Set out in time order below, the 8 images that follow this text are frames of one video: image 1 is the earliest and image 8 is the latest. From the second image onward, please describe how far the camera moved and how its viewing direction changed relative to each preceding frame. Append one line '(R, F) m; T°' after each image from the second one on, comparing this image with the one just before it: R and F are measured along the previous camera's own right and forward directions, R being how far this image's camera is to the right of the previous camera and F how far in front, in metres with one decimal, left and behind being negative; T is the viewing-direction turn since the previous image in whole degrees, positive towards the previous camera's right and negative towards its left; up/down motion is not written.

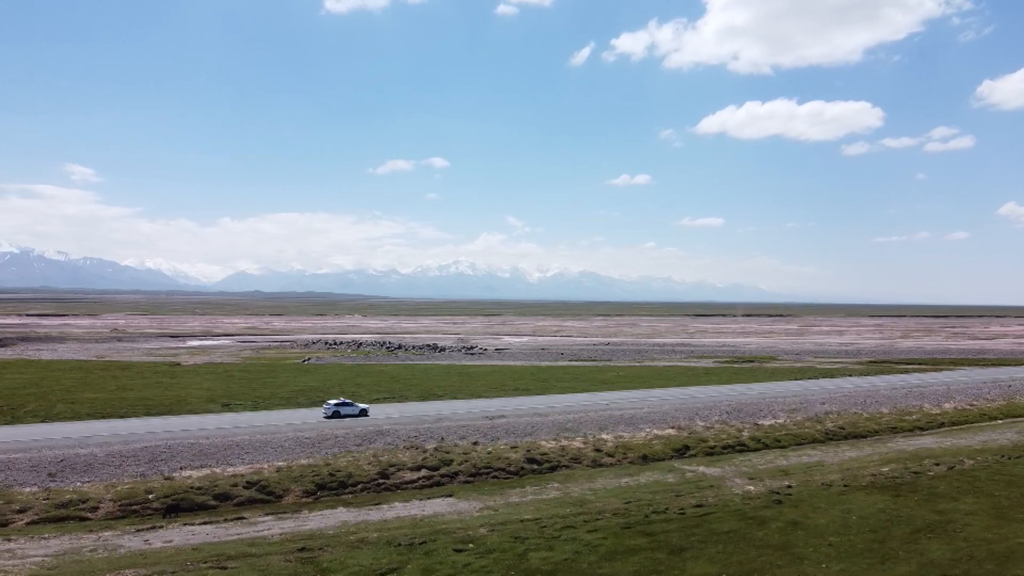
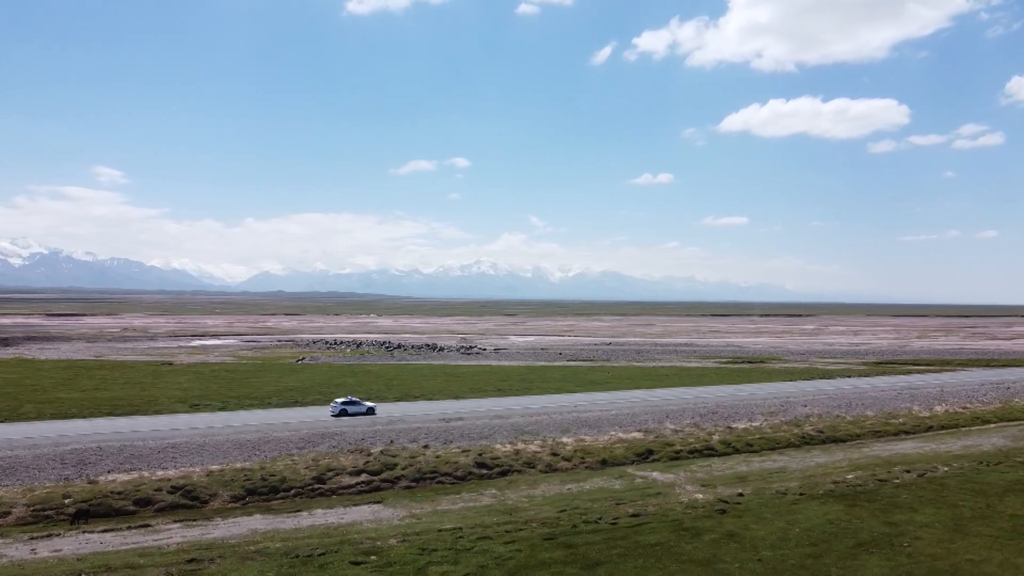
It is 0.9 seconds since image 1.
(+3.1, +1.2) m; -1°
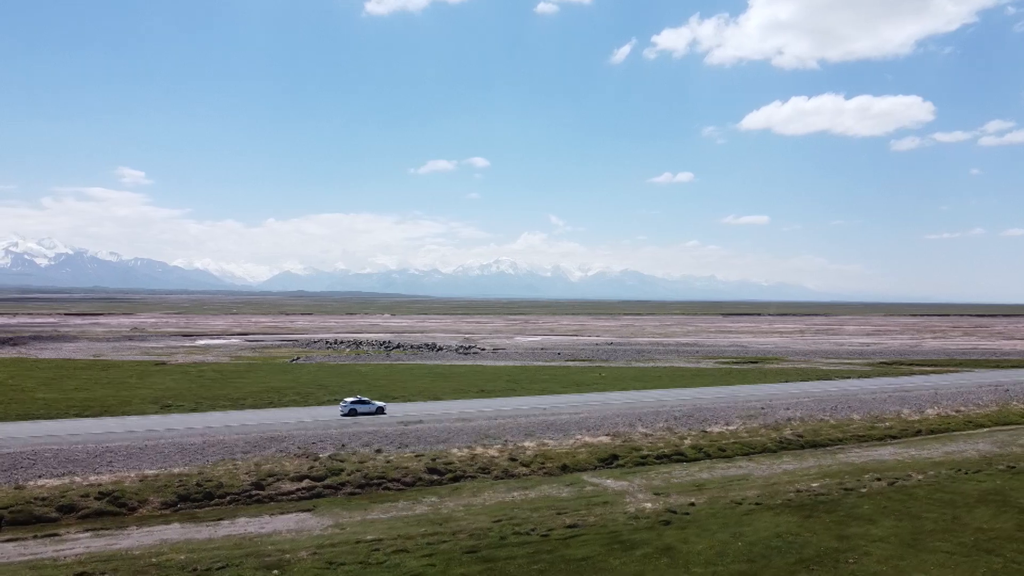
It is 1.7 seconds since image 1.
(+2.8, +1.2) m; -1°
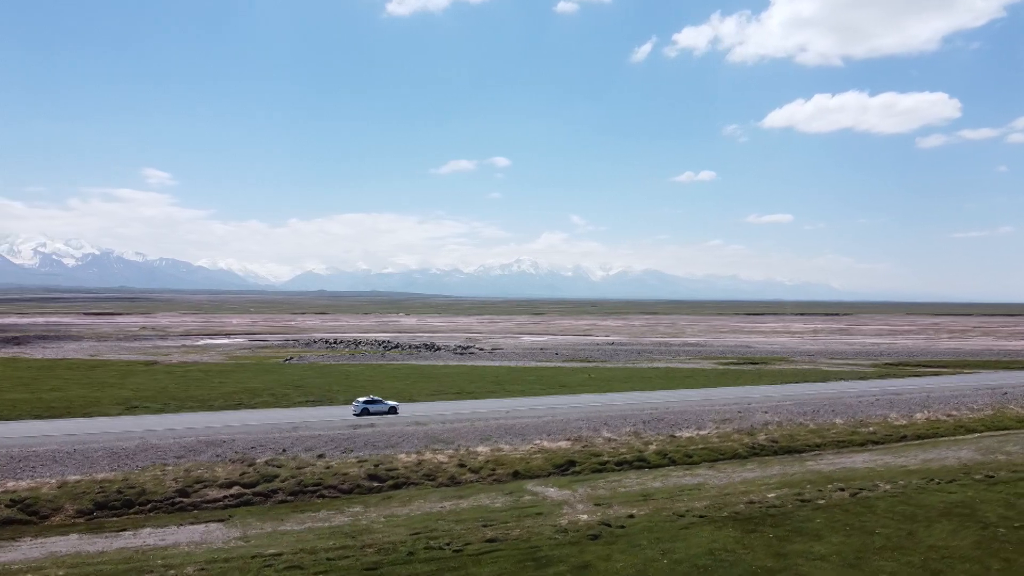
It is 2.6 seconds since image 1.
(+3.1, +1.4) m; -1°
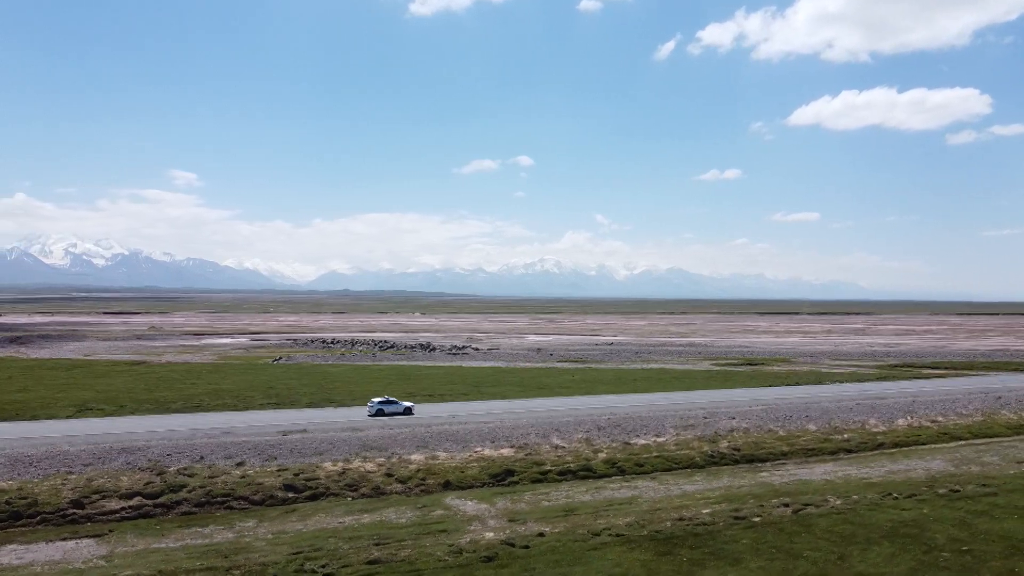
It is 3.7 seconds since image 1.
(+3.8, +1.9) m; -2°
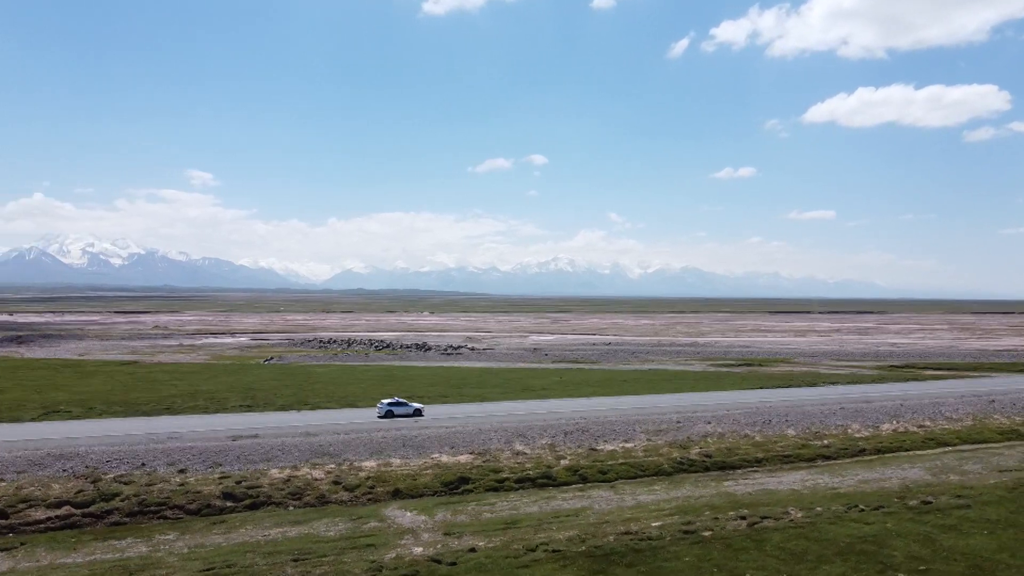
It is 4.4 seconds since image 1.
(+2.4, +1.2) m; -1°
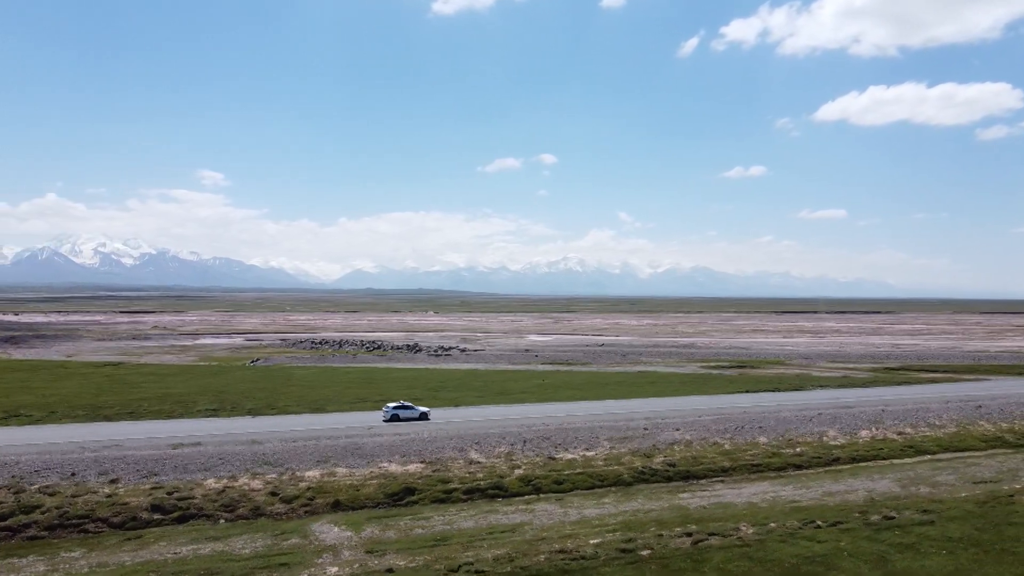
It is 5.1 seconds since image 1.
(+2.4, +1.3) m; -1°
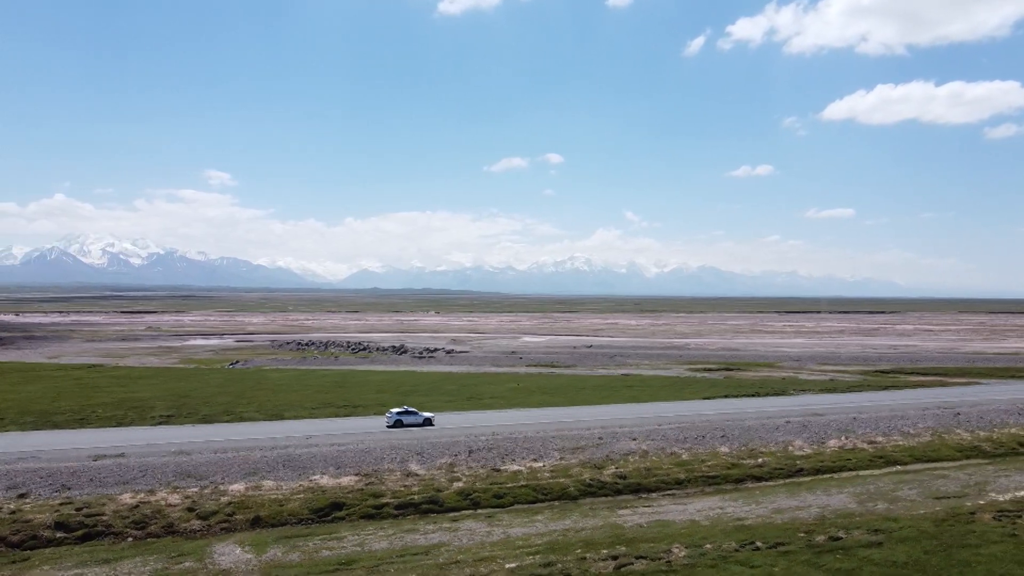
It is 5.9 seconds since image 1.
(+2.8, +1.5) m; 0°
